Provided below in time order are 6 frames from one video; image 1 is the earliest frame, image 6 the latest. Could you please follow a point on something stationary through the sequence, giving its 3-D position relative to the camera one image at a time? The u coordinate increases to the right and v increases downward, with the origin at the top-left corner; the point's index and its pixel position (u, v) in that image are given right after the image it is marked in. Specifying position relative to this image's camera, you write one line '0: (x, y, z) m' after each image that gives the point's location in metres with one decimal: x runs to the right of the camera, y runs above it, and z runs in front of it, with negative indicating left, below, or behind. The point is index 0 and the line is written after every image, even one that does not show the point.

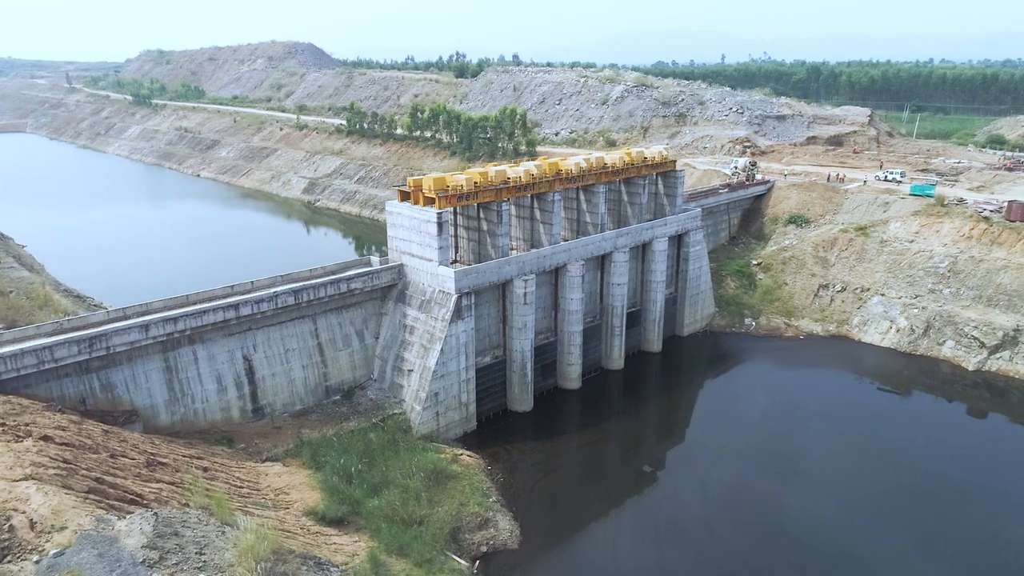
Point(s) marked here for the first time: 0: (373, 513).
0: (-3.7, -6.0, +18.6) m
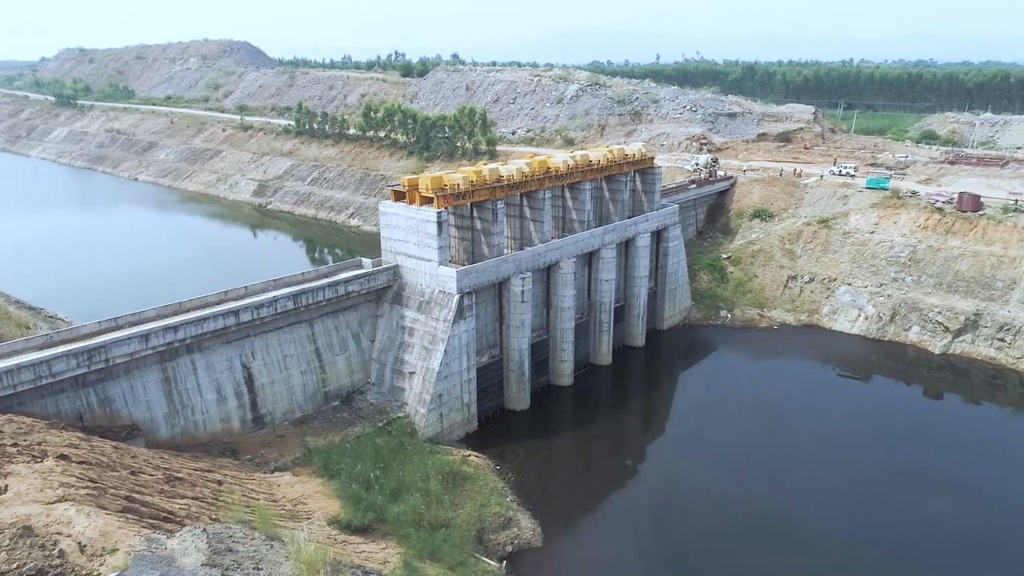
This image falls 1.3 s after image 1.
0: (-3.0, -6.1, +18.3) m
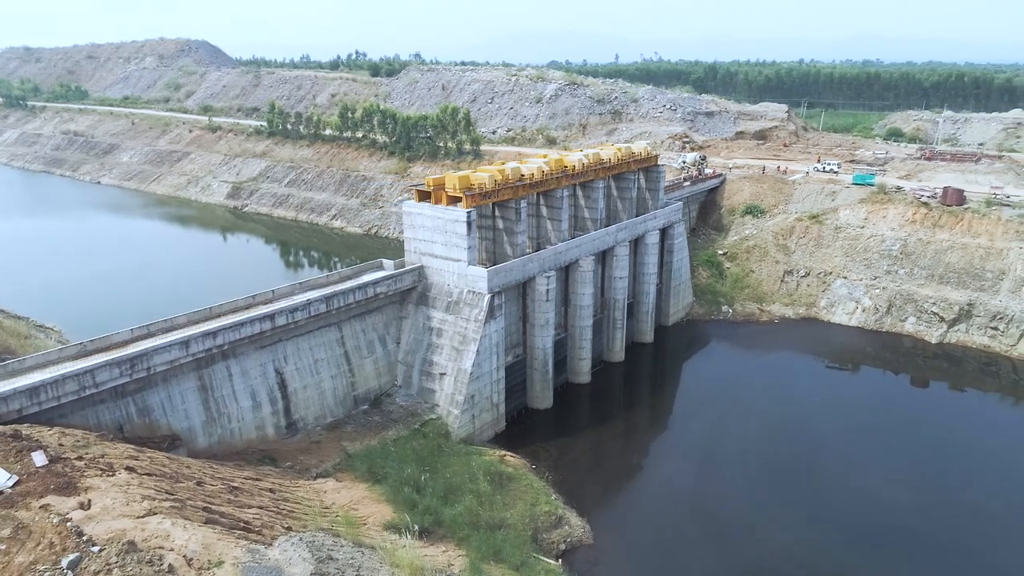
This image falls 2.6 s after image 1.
0: (-1.4, -6.1, +18.1) m
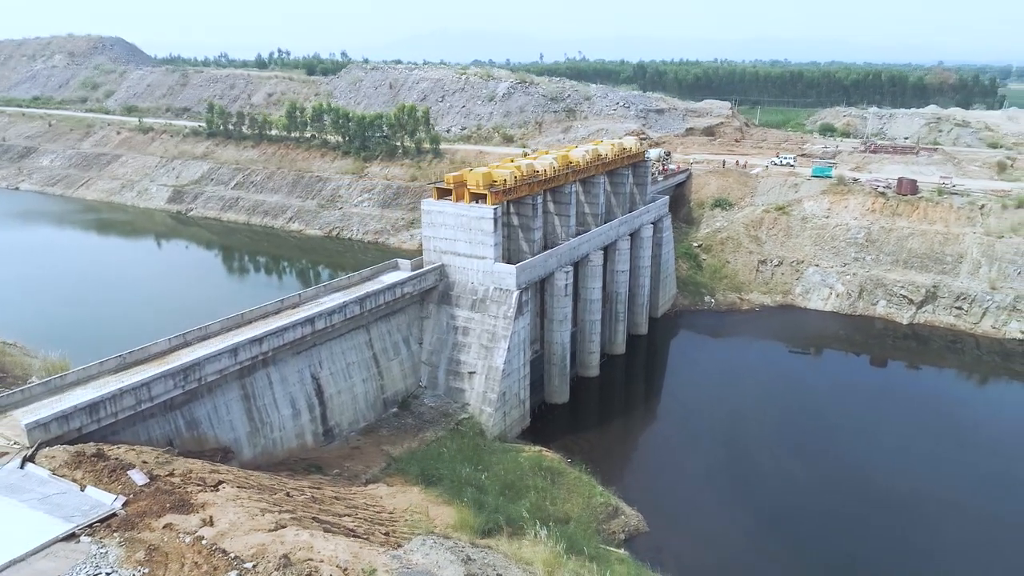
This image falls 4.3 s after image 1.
0: (+0.4, -6.0, +18.1) m
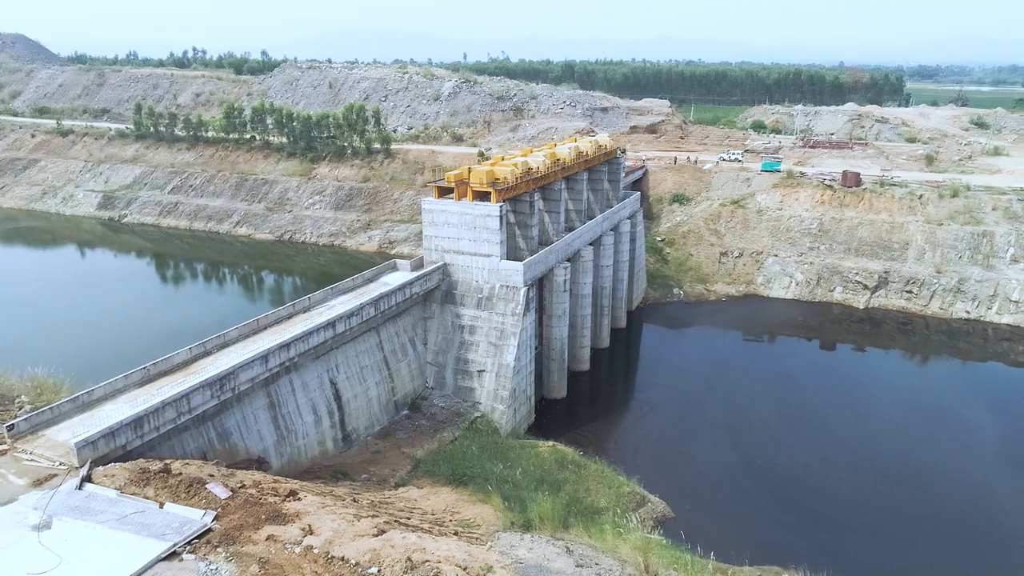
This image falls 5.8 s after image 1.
0: (+1.5, -5.8, +18.3) m
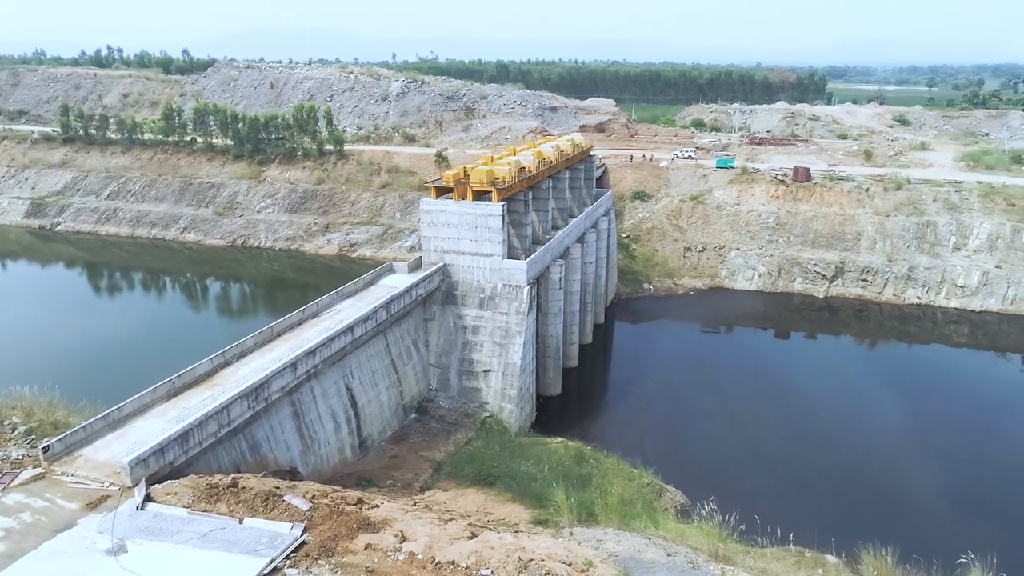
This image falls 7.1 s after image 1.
0: (+2.3, -5.7, +18.6) m
